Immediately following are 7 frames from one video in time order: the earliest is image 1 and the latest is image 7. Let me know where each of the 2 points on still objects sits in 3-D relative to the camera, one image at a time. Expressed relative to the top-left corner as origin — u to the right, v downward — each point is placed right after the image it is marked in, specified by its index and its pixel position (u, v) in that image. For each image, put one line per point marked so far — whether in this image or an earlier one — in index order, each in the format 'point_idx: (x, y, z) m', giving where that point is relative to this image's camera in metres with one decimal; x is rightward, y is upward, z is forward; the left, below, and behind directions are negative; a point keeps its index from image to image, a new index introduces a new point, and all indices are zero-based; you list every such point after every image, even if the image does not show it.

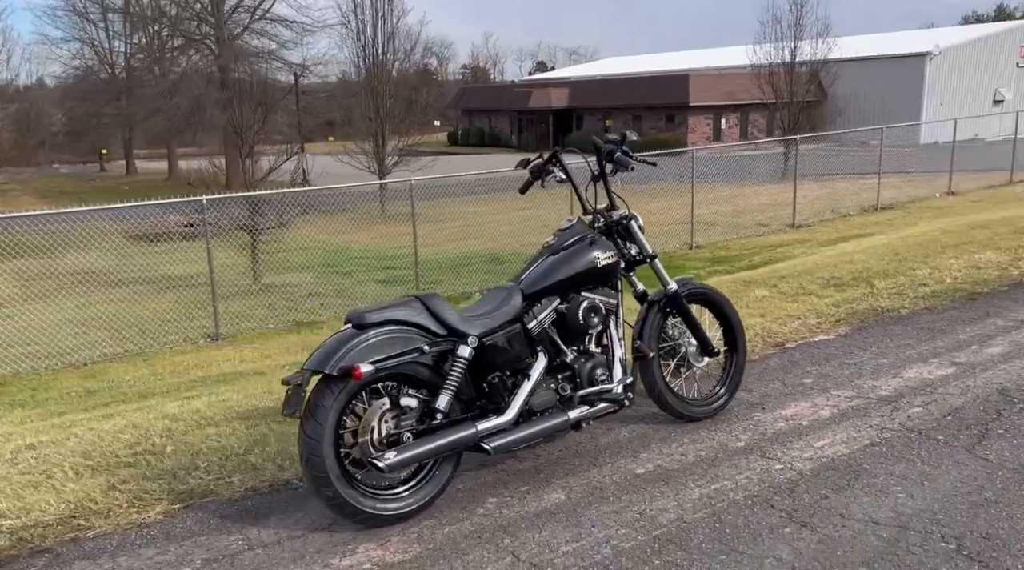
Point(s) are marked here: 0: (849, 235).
0: (+4.2, +0.6, +11.7) m
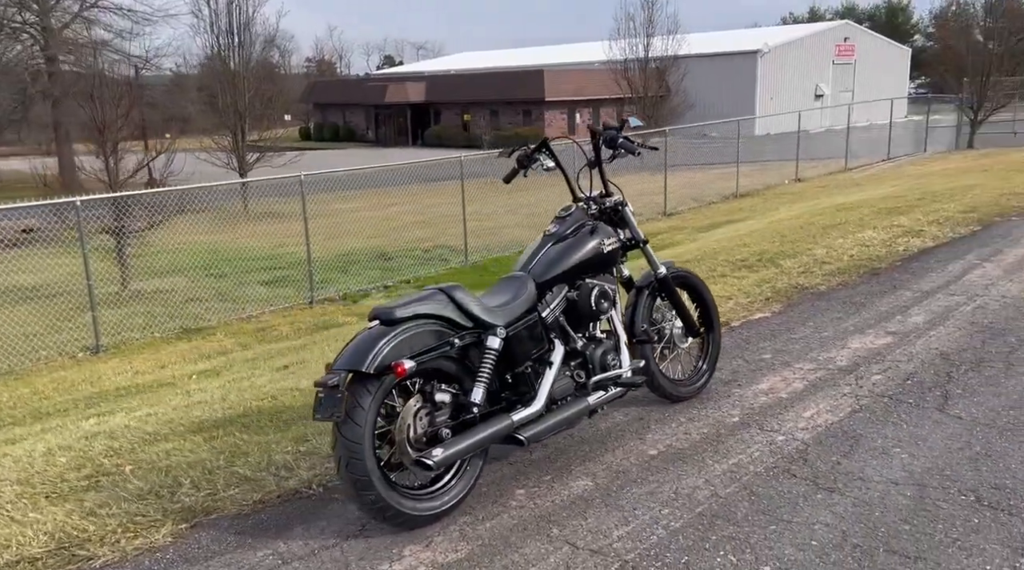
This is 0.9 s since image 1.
0: (+2.8, +0.9, +12.4) m
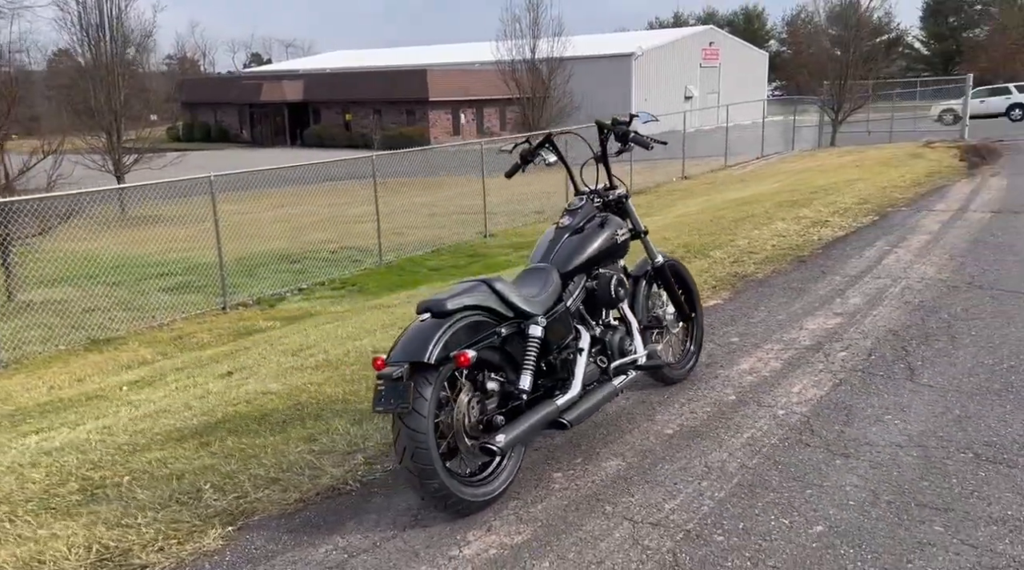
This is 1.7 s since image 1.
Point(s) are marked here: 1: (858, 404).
0: (+1.5, +1.0, +12.9) m
1: (+1.7, -0.6, +4.7) m
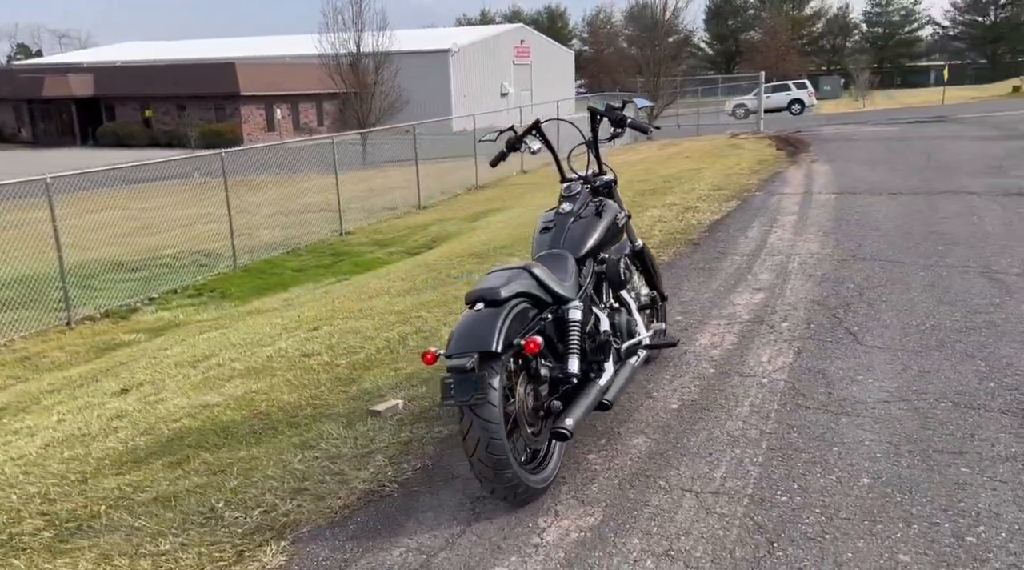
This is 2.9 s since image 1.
0: (-0.5, +1.0, +12.9) m
1: (+1.7, -0.5, +5.1) m
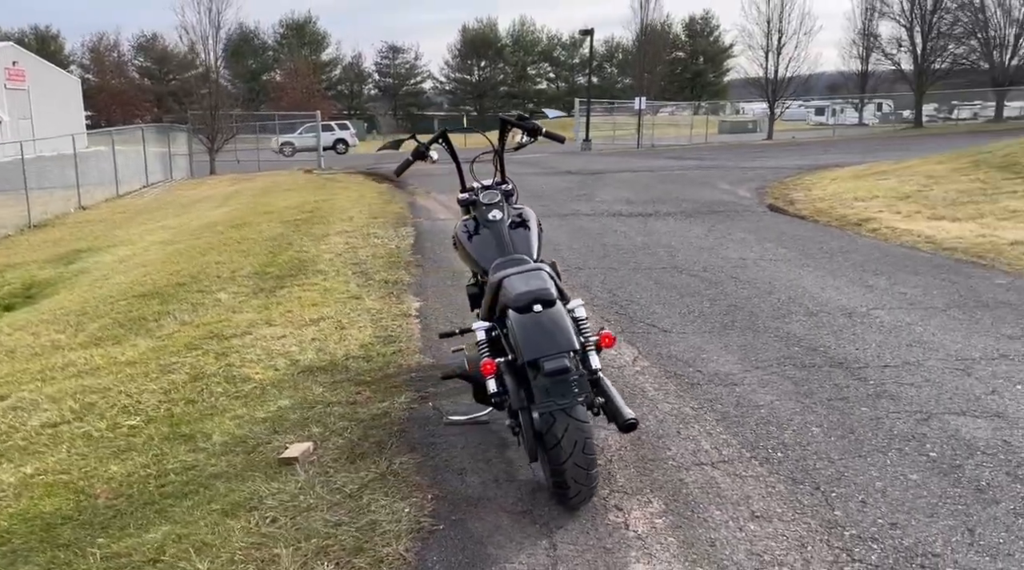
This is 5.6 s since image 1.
0: (-5.3, +0.4, +11.1) m
1: (+1.0, -0.4, +5.7) m
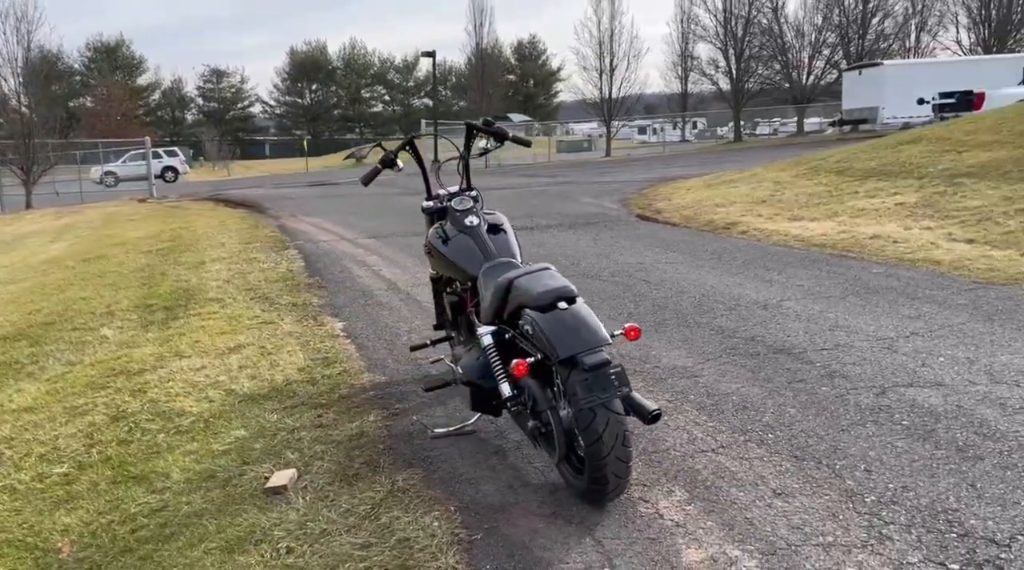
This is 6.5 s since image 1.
0: (-6.6, -0.1, +9.8) m
1: (+0.7, -0.4, +5.9) m
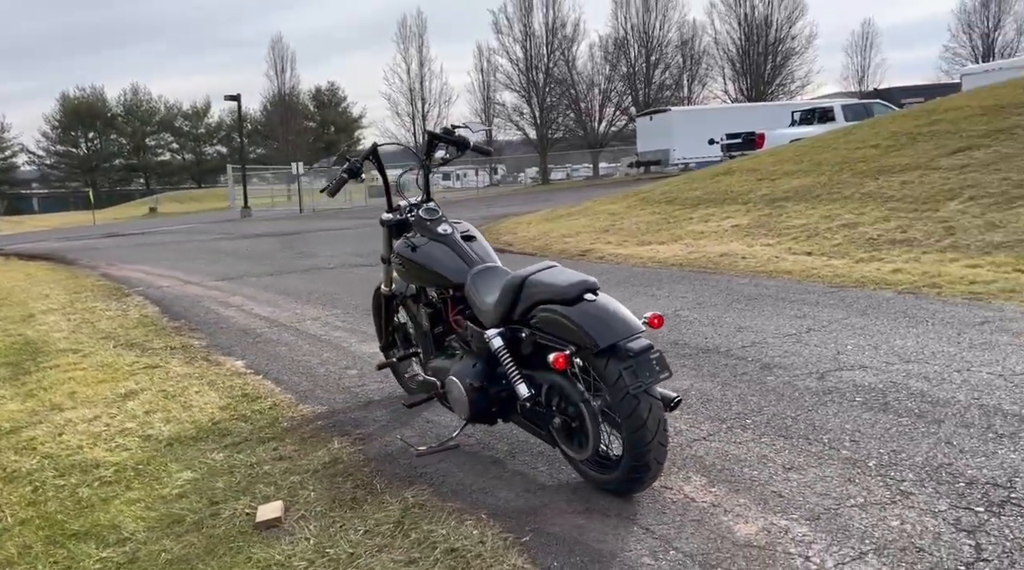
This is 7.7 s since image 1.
0: (-7.7, -0.8, +7.9) m
1: (+0.3, -0.5, +5.8) m
